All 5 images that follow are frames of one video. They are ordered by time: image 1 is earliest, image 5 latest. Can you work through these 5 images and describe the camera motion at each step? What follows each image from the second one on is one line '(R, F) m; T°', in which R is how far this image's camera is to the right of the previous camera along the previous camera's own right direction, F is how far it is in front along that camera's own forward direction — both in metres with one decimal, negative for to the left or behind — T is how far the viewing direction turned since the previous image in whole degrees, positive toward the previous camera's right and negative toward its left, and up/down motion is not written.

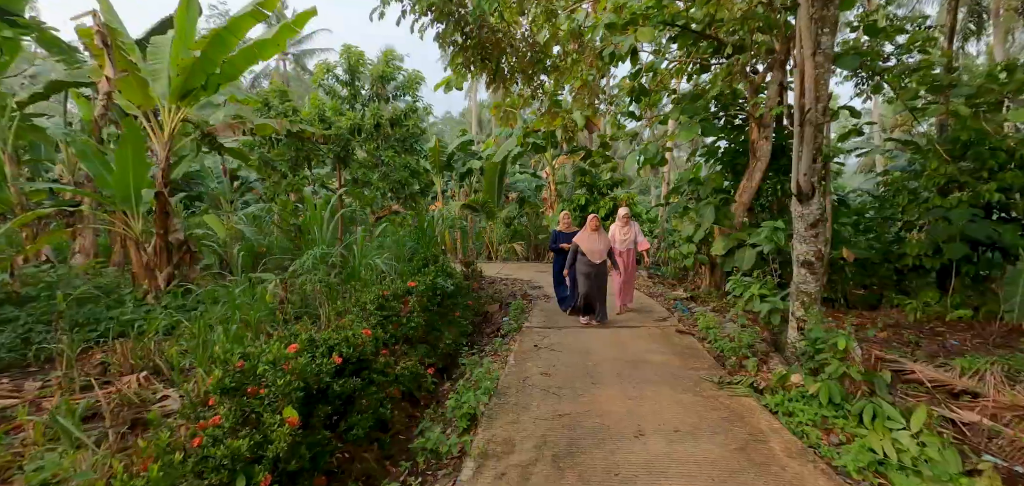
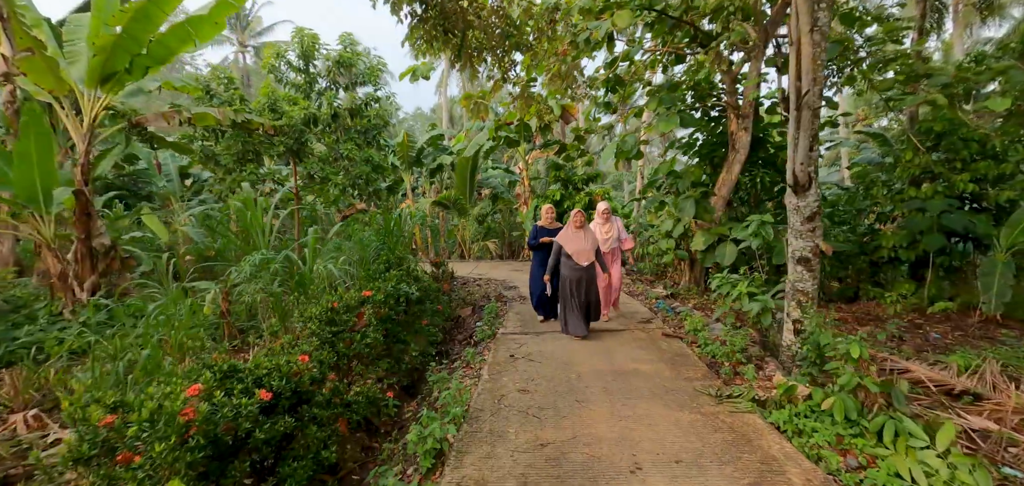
(0.0, +0.3) m; +3°
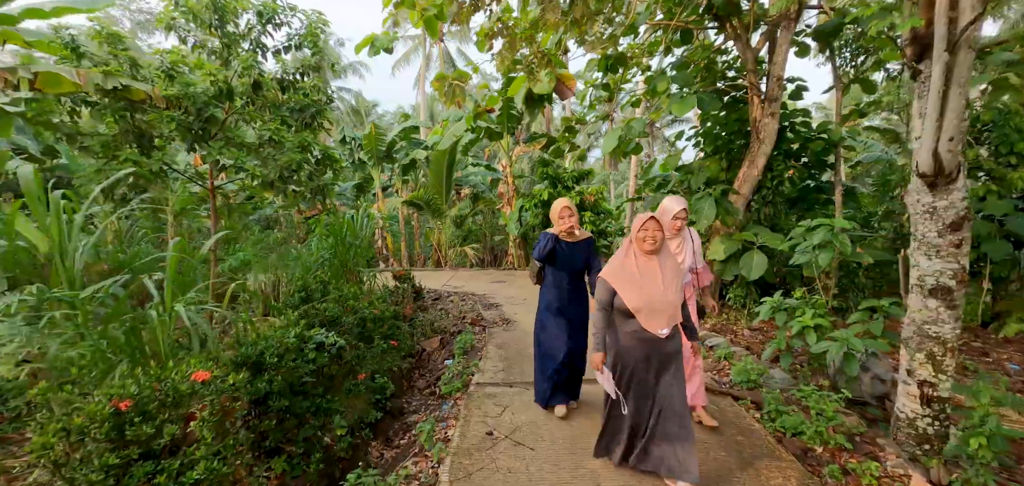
(0.0, +1.0) m; +2°
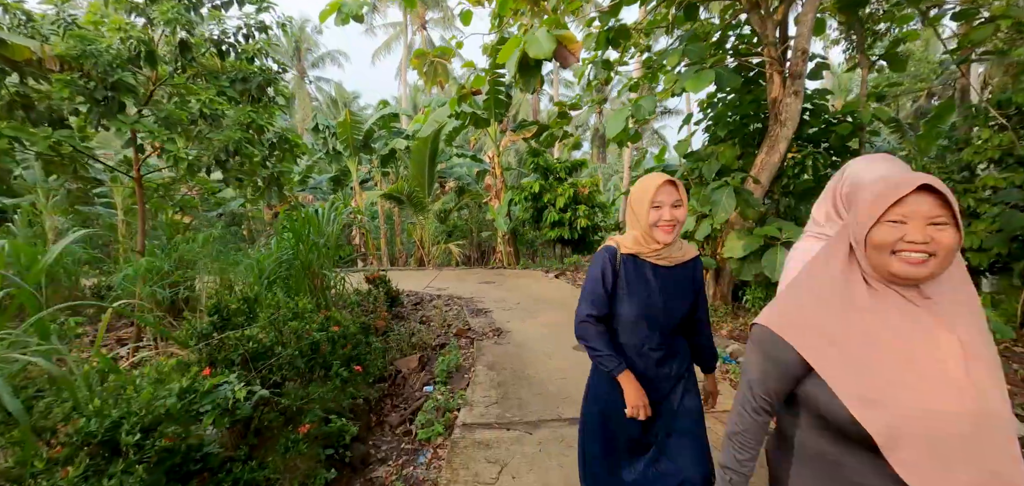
(0.0, +0.6) m; +2°
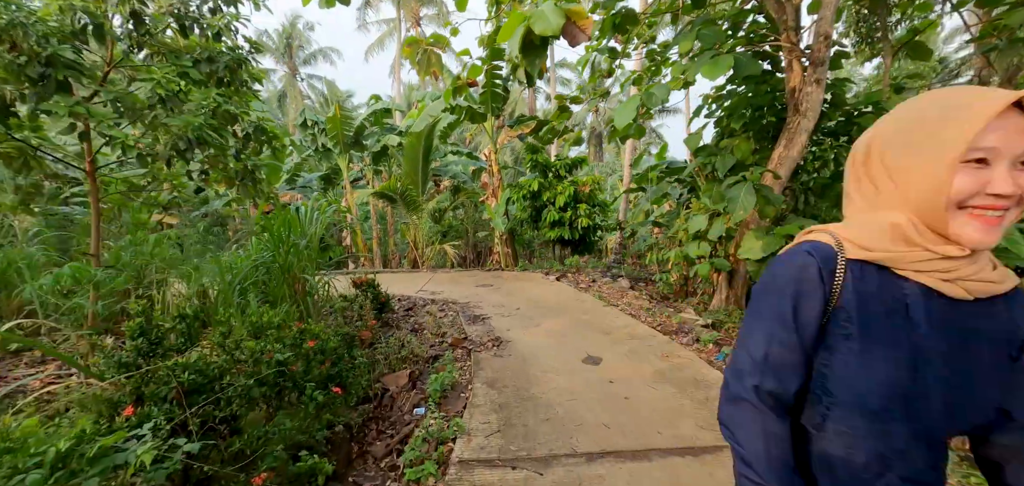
(0.0, +0.3) m; +1°
